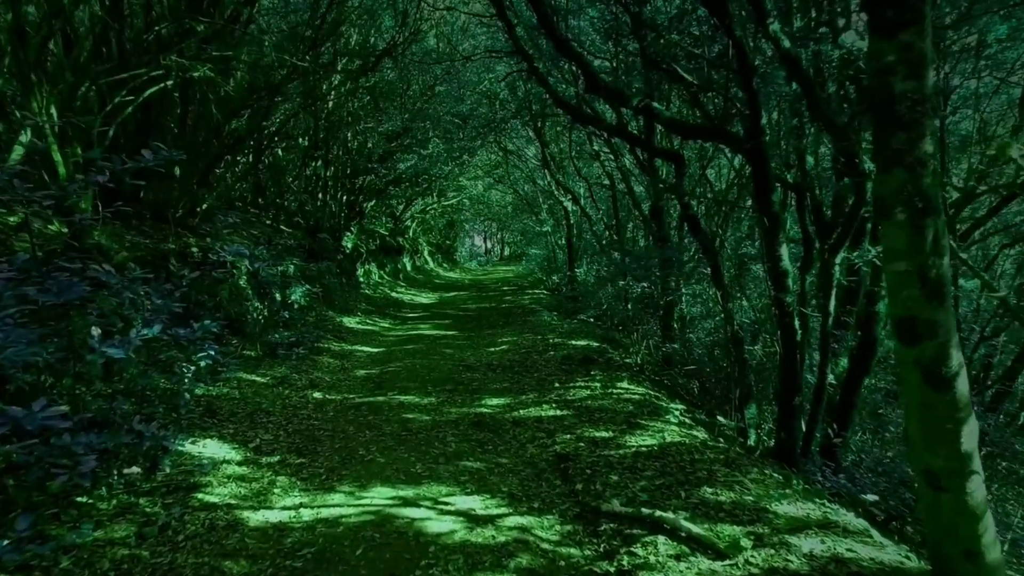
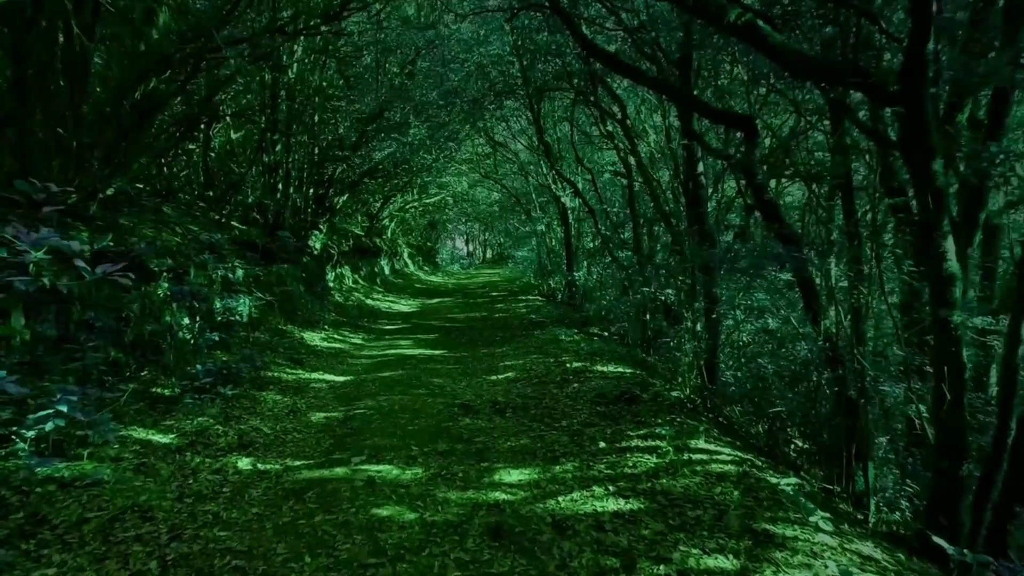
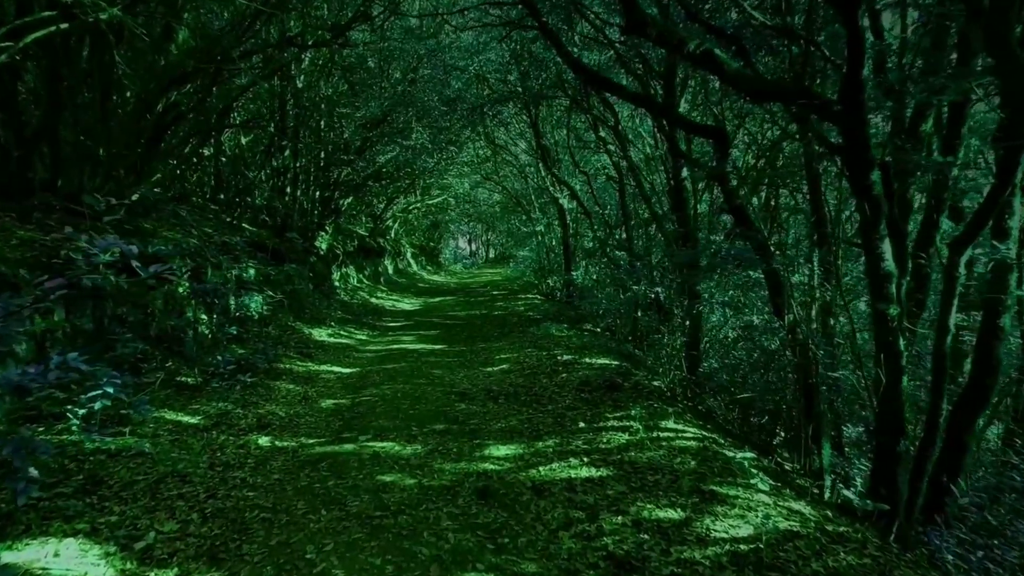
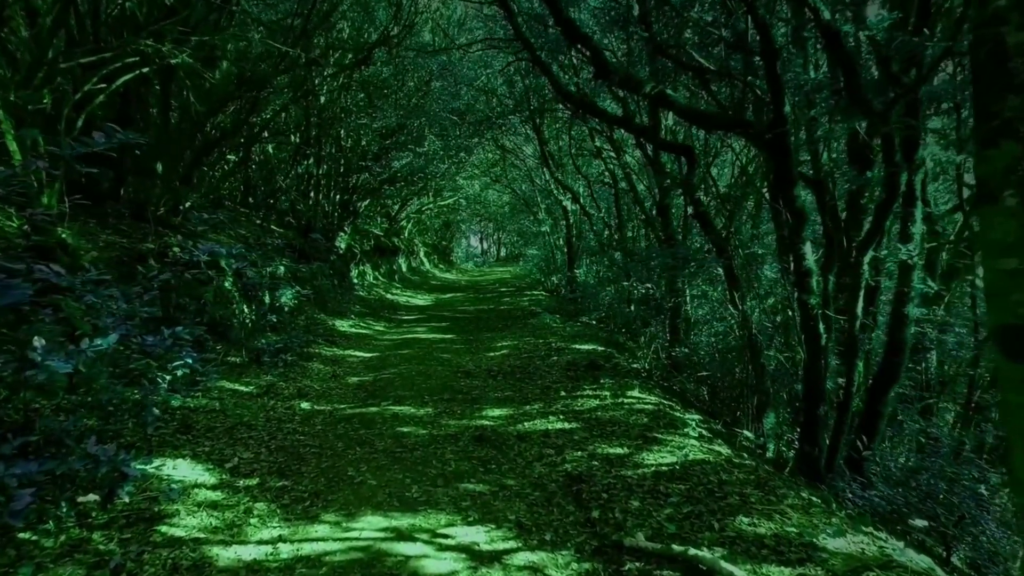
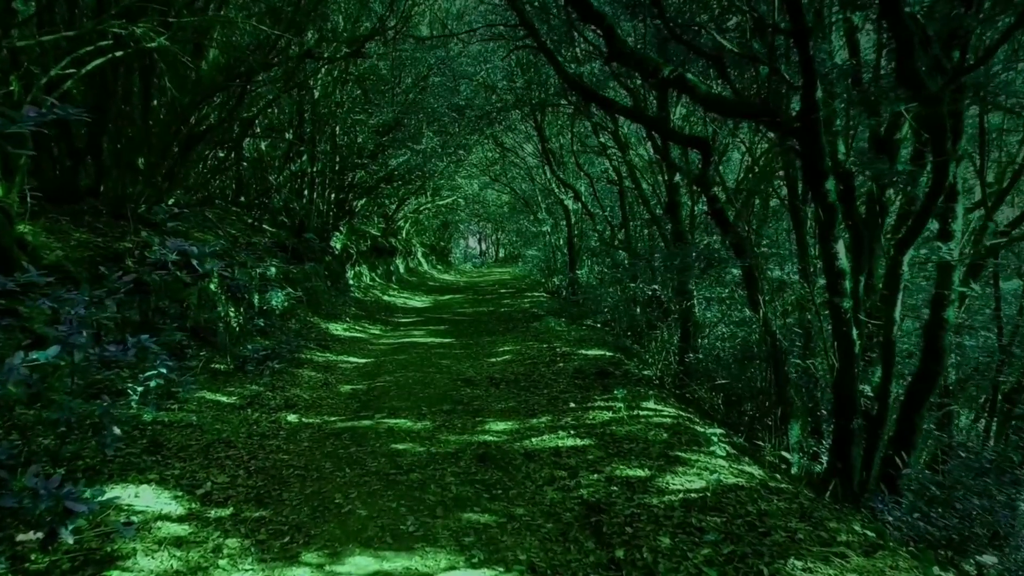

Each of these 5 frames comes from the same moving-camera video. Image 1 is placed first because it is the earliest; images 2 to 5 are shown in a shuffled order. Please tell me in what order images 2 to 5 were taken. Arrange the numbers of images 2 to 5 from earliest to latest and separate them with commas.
4, 5, 3, 2
